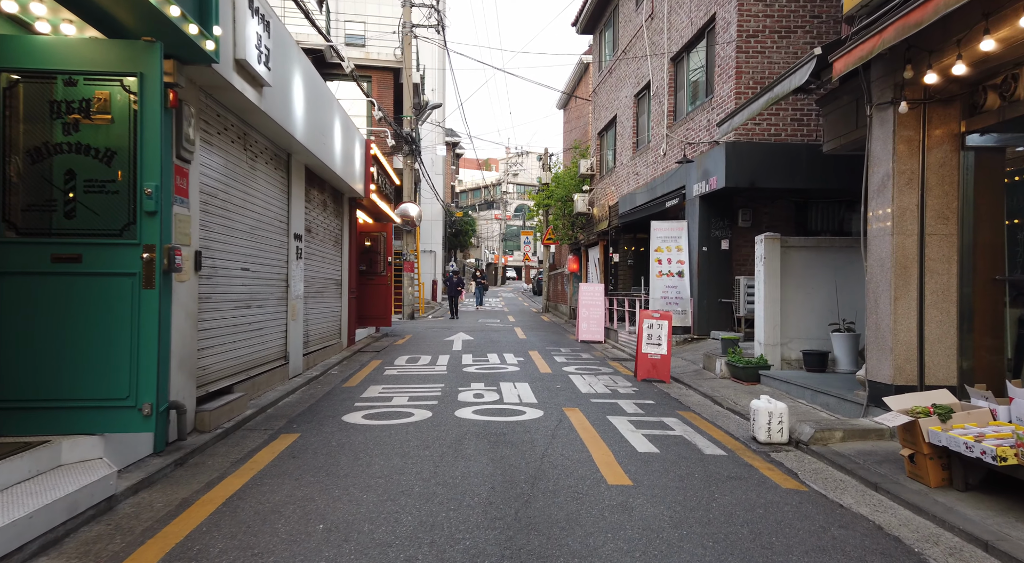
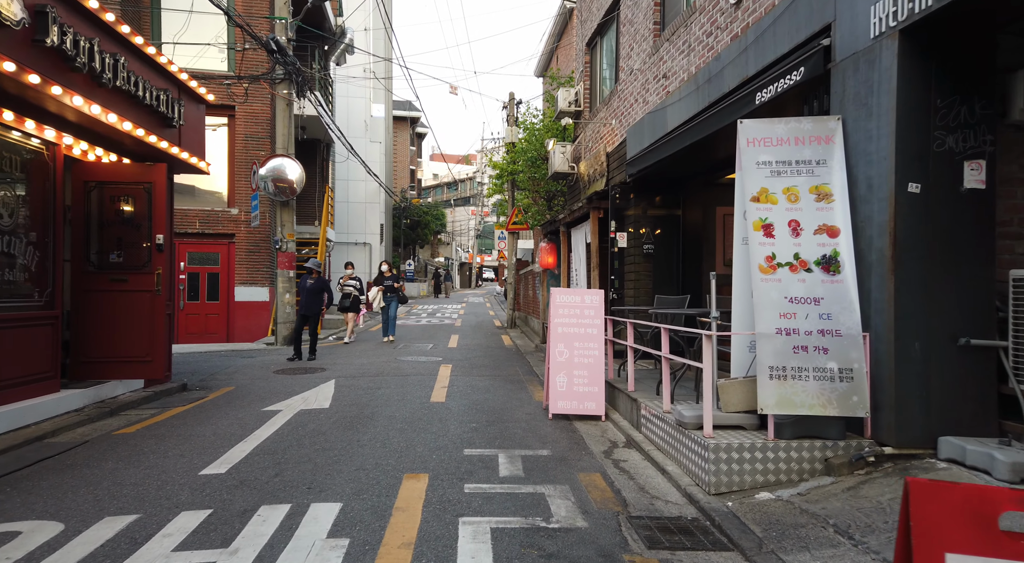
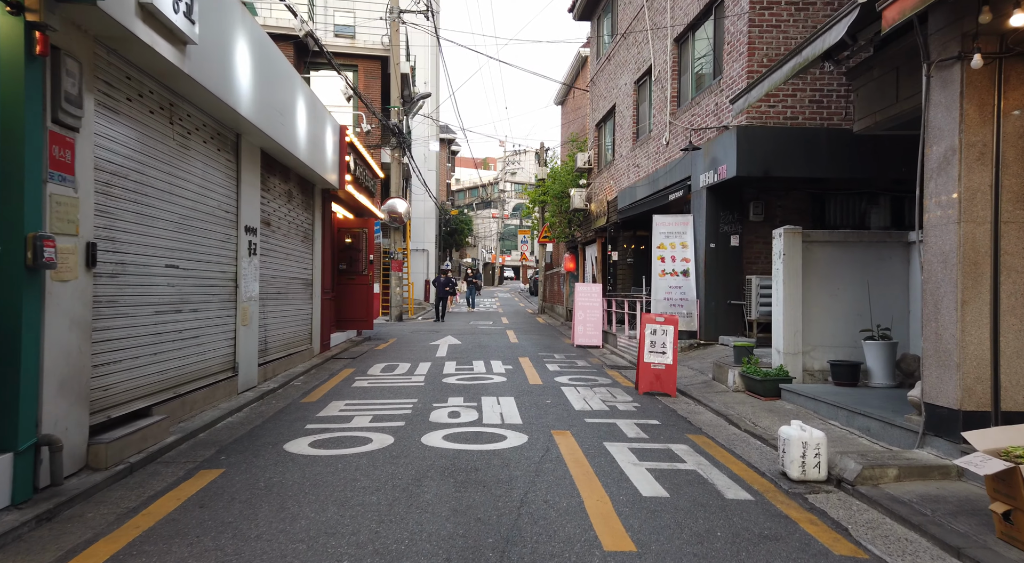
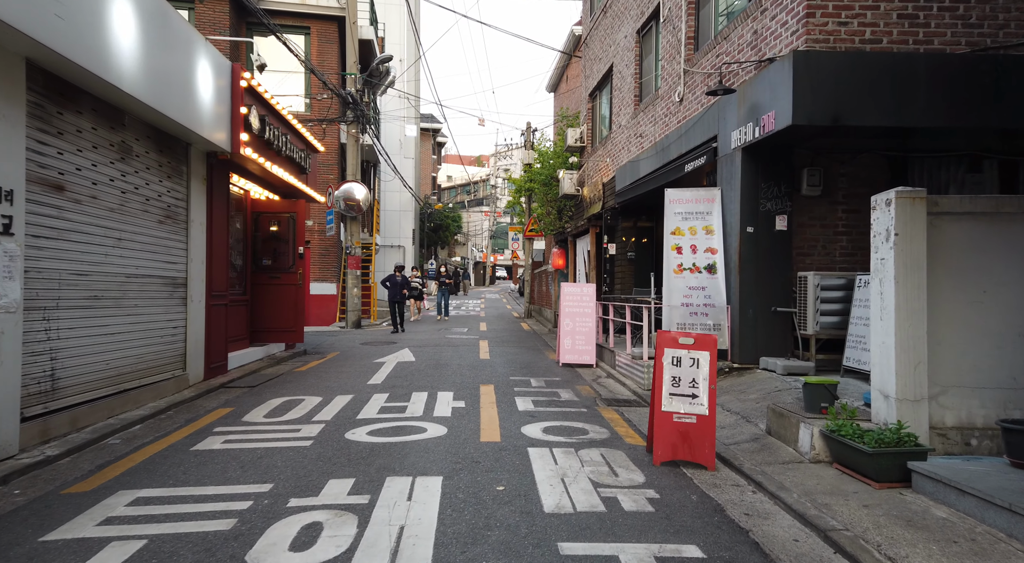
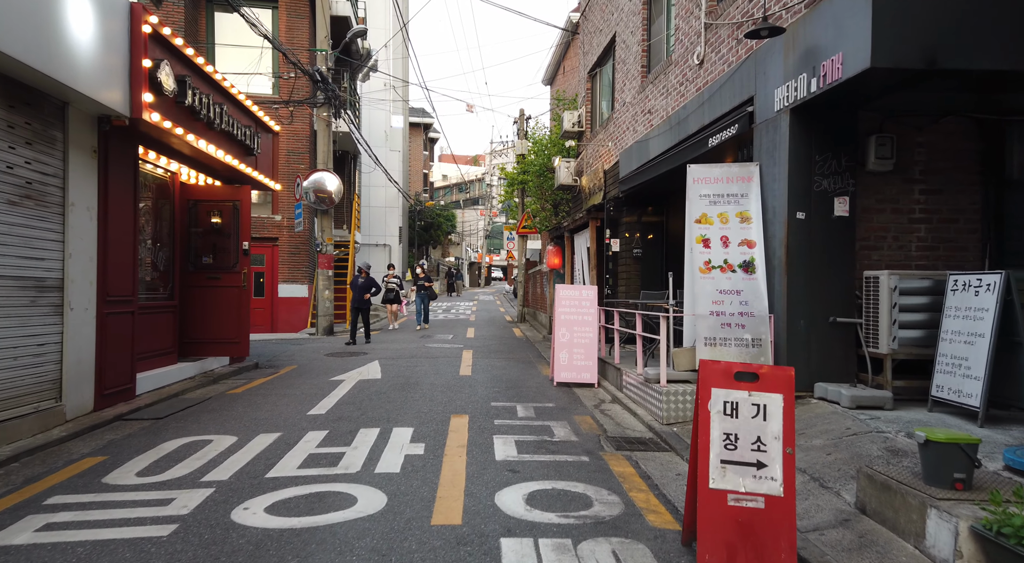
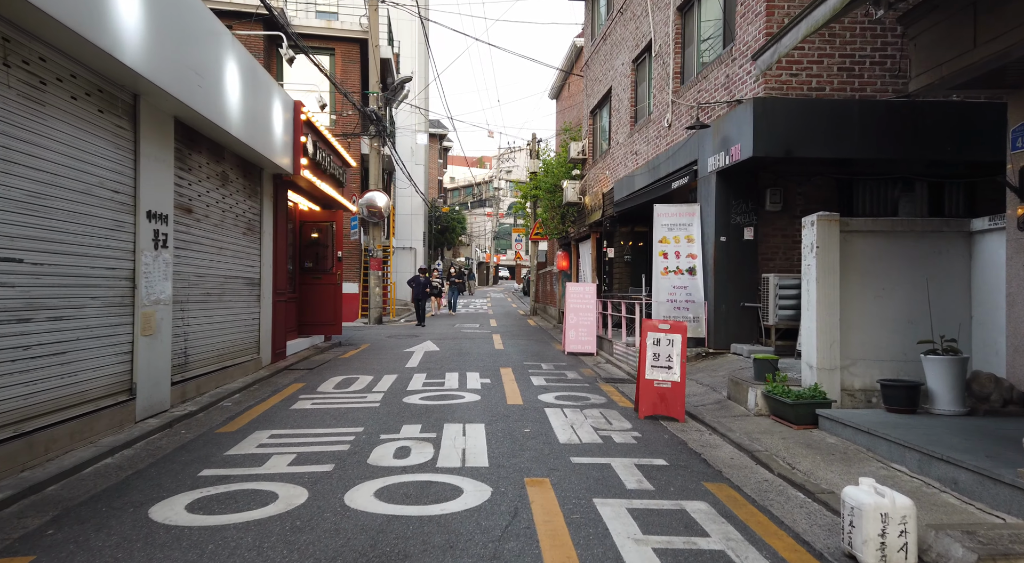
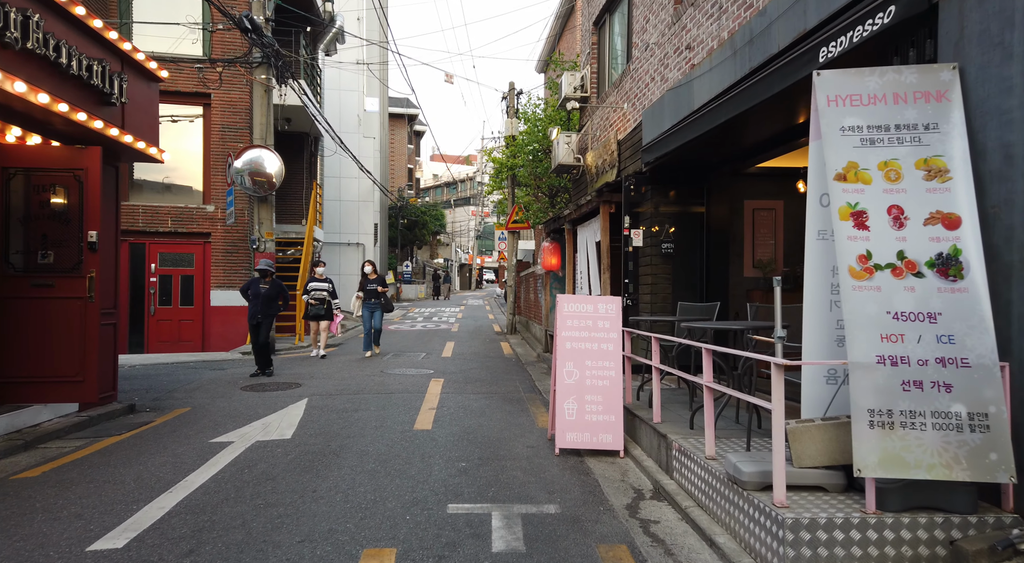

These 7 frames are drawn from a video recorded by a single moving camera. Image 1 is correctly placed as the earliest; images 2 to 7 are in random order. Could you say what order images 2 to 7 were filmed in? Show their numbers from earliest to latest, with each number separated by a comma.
3, 6, 4, 5, 2, 7
